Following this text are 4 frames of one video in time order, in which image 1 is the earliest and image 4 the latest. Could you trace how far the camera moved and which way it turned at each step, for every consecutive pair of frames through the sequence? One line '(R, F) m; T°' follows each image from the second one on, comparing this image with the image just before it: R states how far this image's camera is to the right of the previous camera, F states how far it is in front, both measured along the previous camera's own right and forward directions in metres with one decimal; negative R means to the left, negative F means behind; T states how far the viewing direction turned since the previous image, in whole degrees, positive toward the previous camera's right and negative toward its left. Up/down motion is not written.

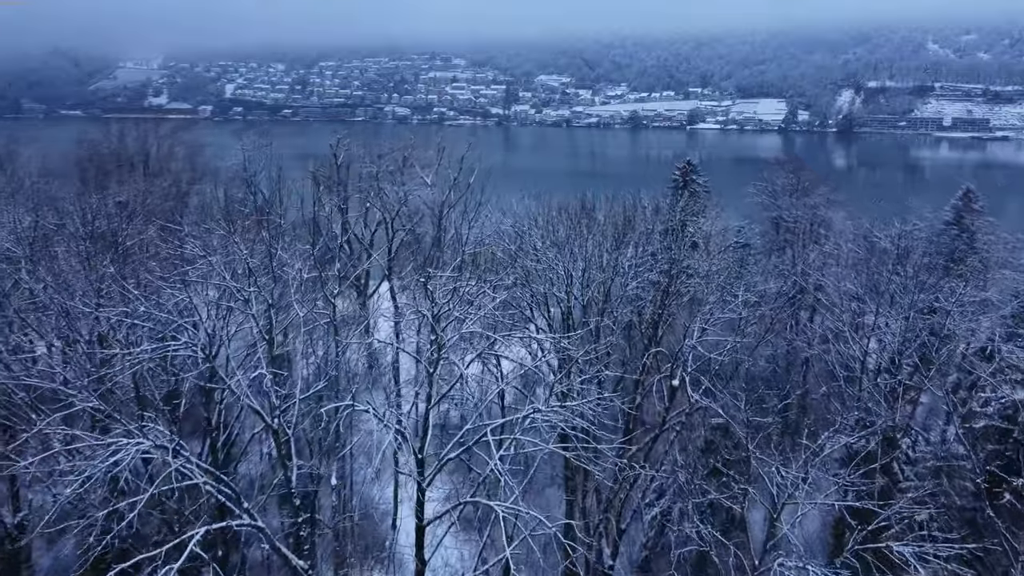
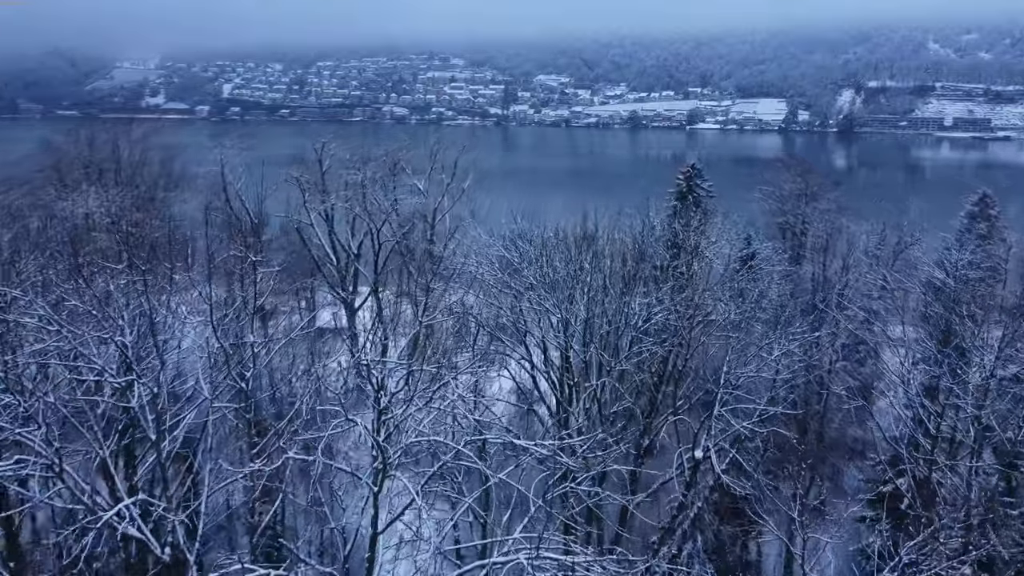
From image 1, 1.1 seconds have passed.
(+0.1, +0.8) m; 0°
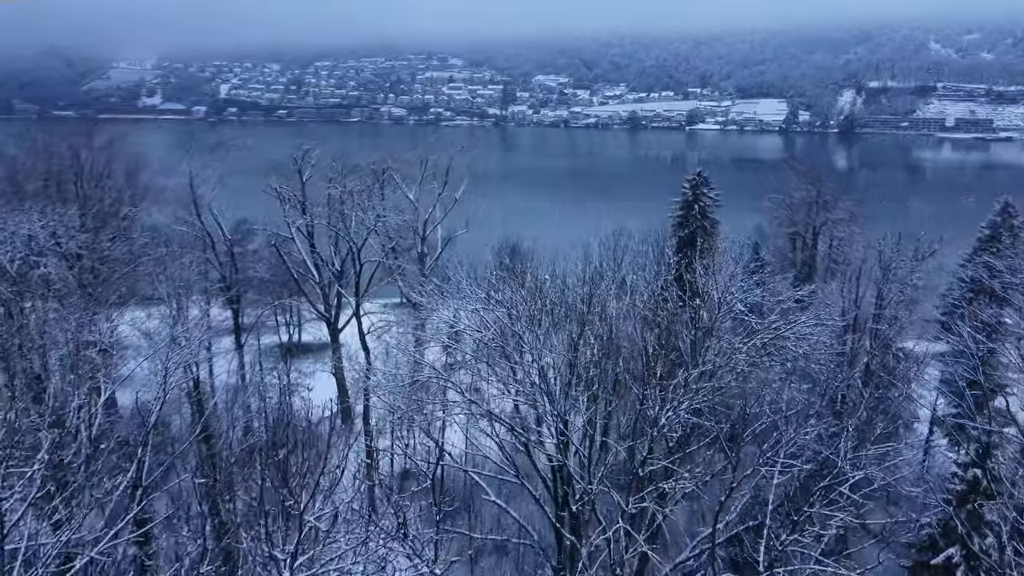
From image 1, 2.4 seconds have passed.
(+0.1, +1.0) m; 0°
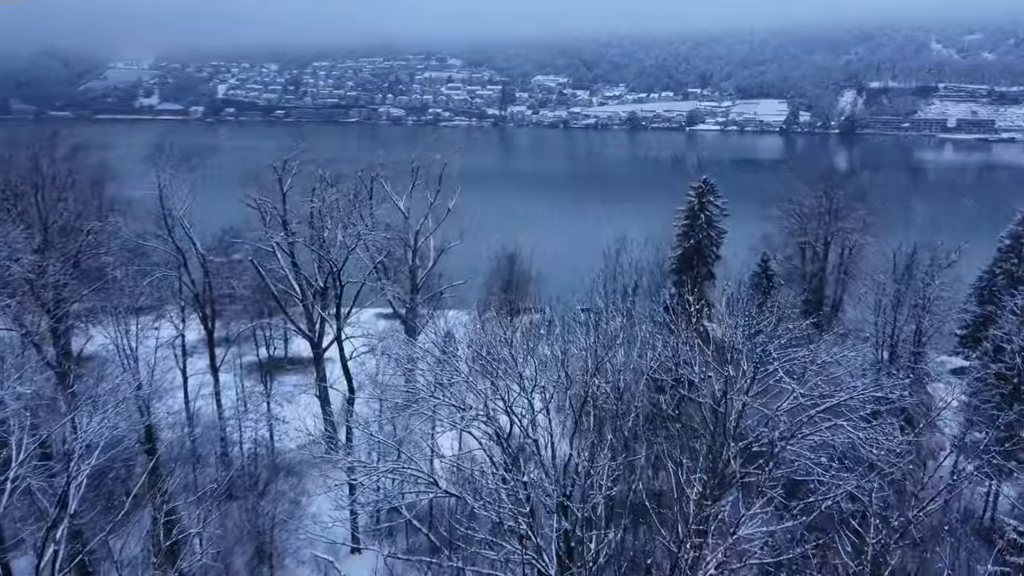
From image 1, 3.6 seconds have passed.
(+0.1, +0.8) m; 0°
